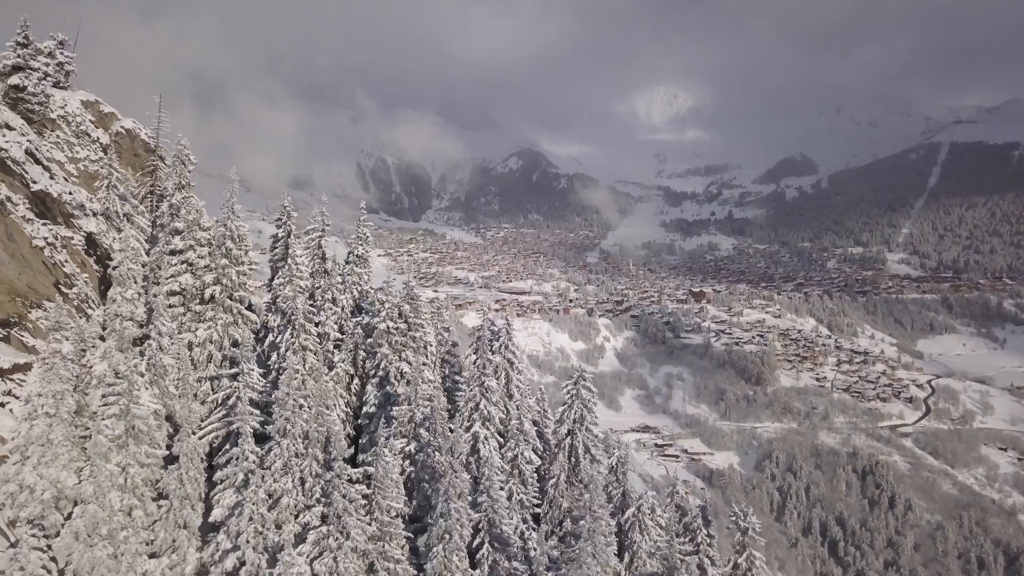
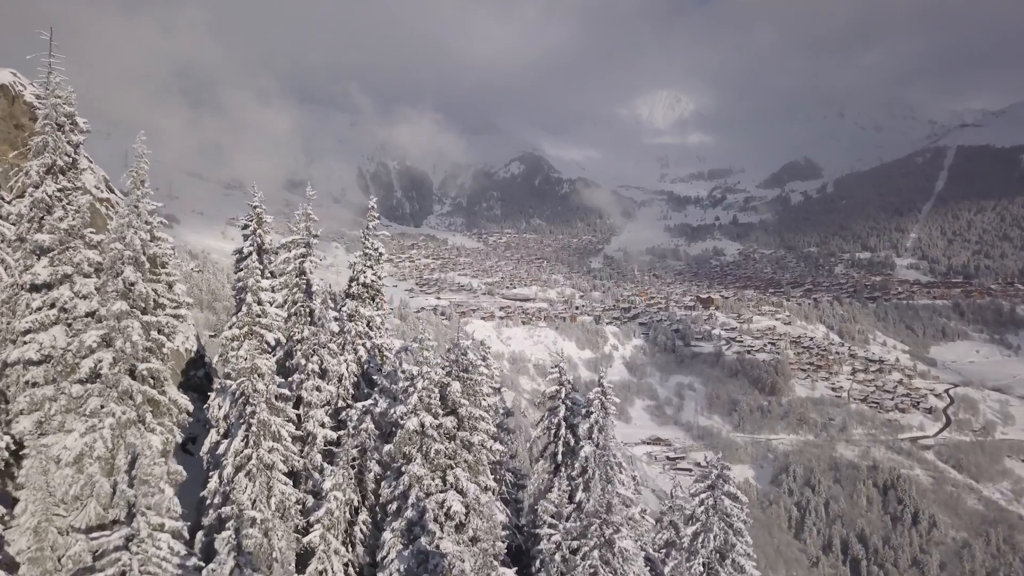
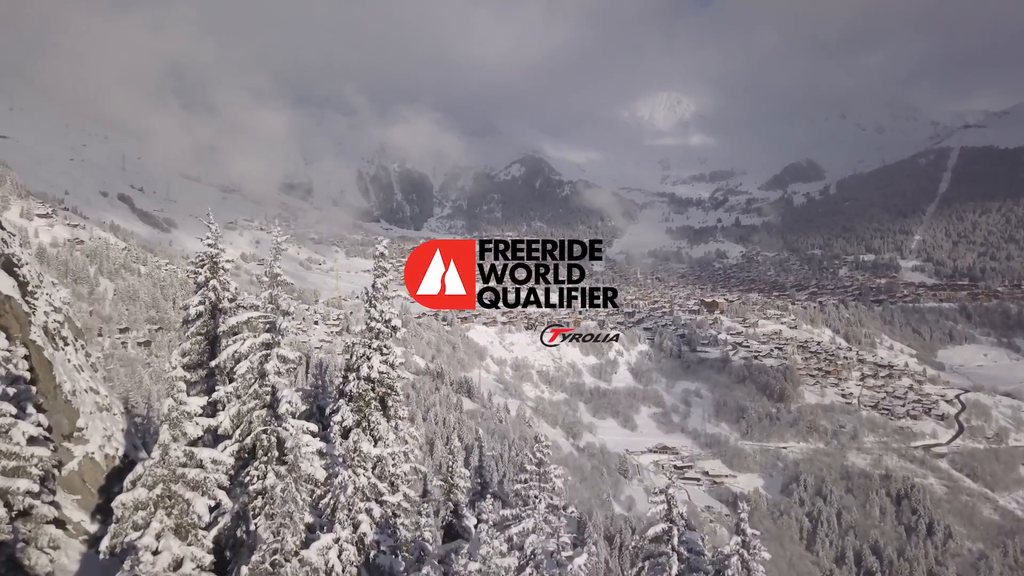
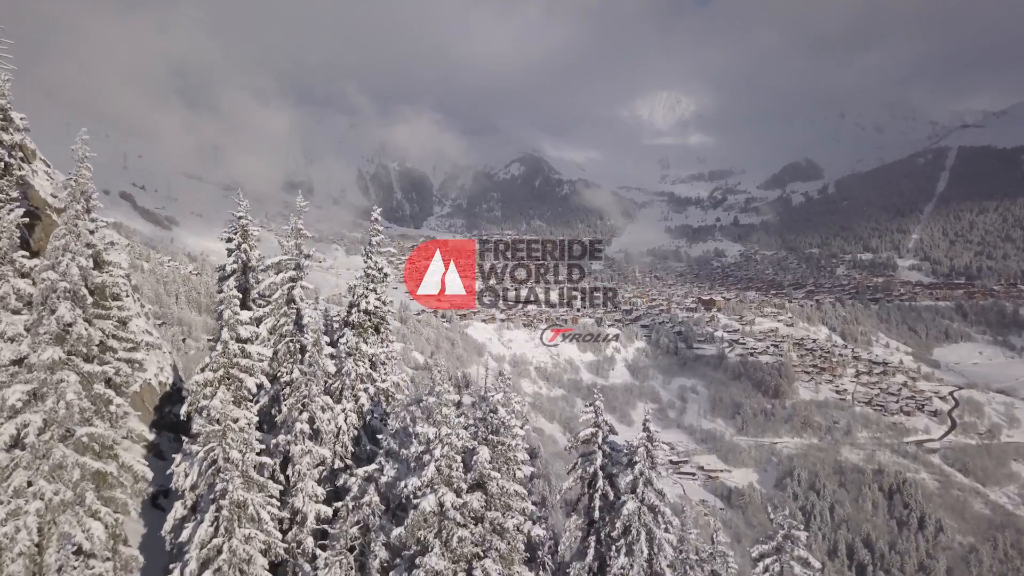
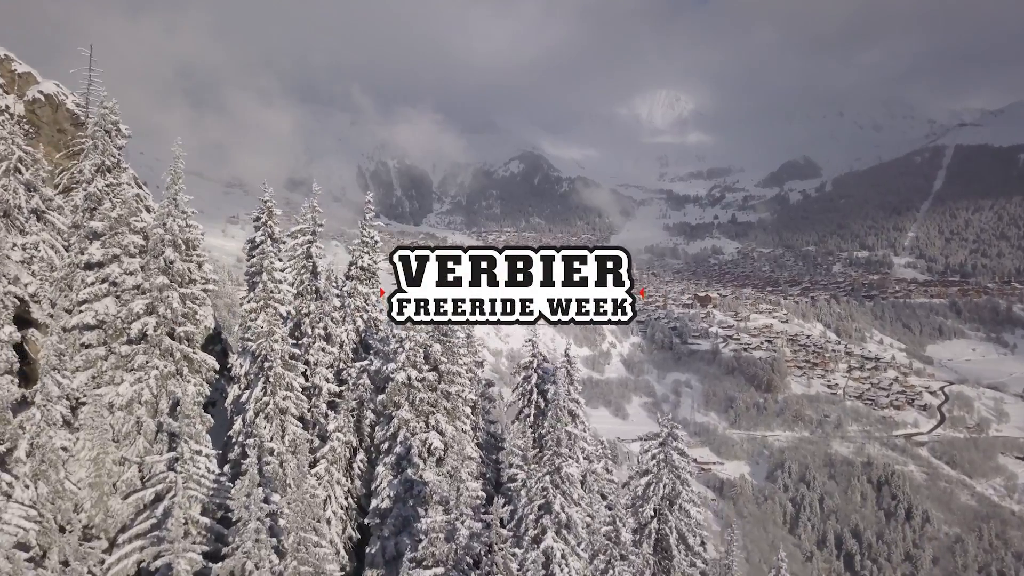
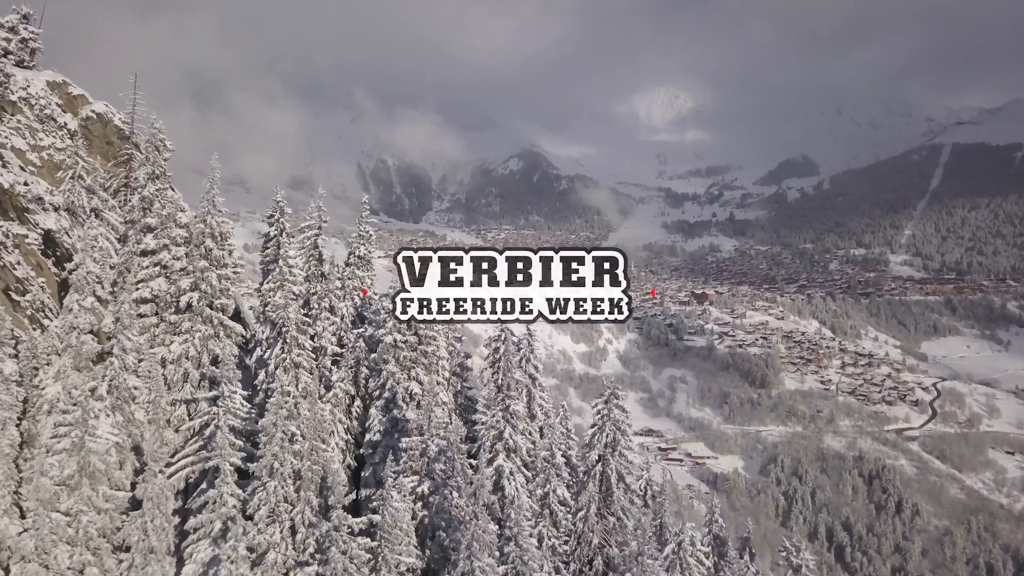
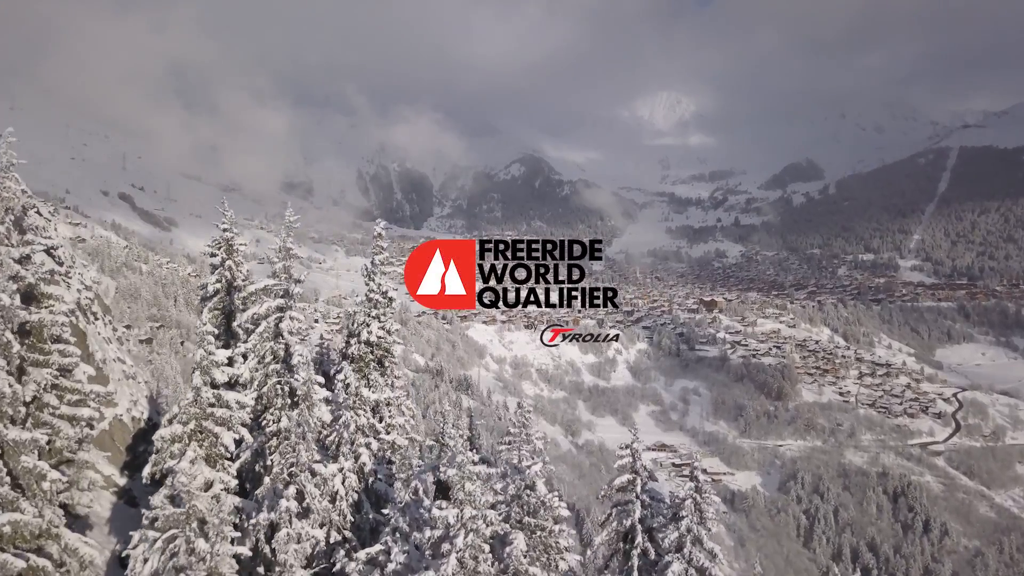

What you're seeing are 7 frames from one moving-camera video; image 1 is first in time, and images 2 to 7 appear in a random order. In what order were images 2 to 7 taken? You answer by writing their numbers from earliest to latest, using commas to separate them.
6, 5, 2, 4, 7, 3
